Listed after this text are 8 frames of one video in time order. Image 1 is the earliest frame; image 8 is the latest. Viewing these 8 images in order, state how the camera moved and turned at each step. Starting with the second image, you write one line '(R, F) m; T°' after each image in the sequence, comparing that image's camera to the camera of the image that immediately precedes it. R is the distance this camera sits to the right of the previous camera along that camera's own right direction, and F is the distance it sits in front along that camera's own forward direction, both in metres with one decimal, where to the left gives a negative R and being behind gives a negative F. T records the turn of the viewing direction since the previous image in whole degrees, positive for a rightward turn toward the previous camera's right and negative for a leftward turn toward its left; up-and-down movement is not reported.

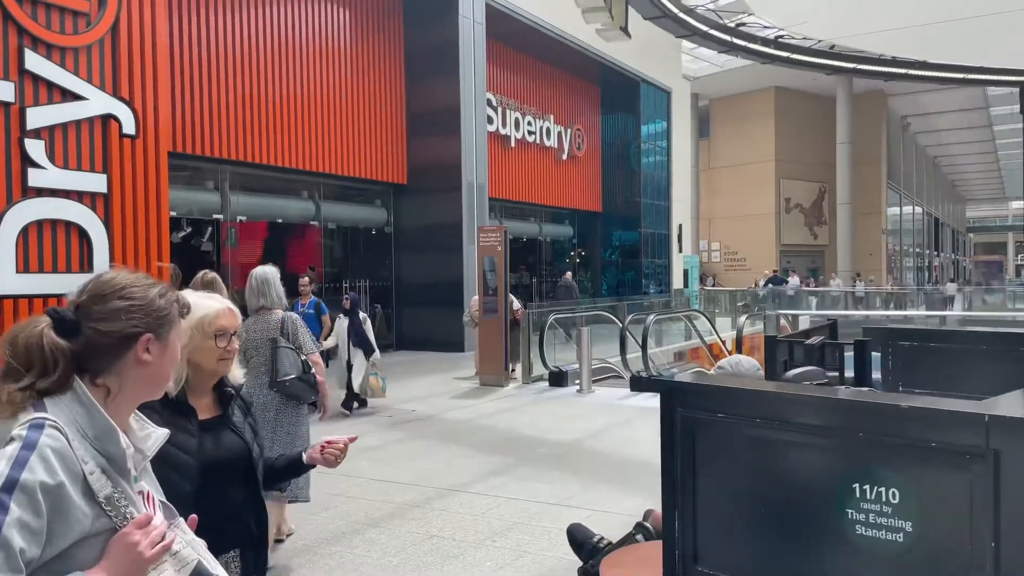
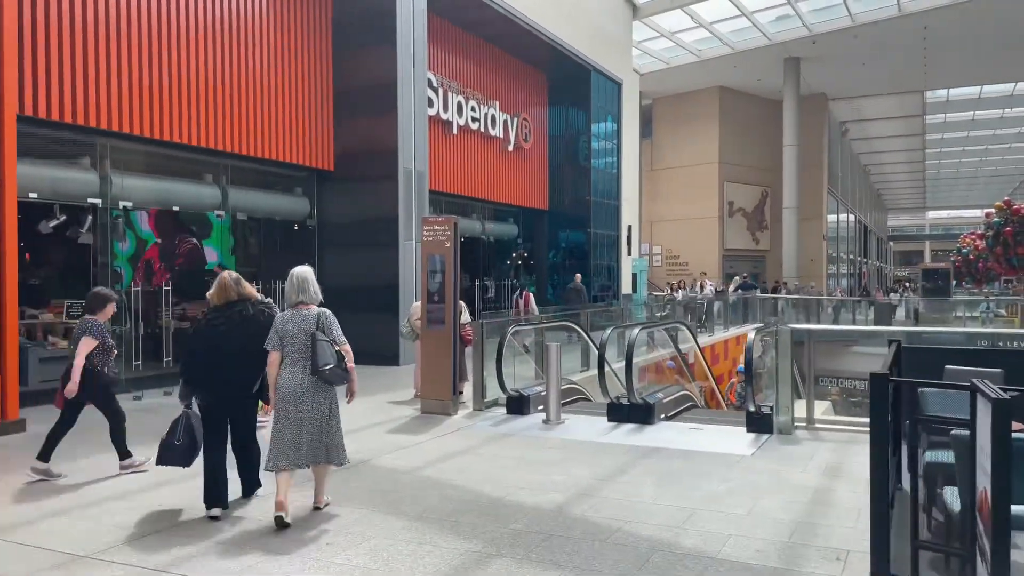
(-0.2, +1.9) m; +5°
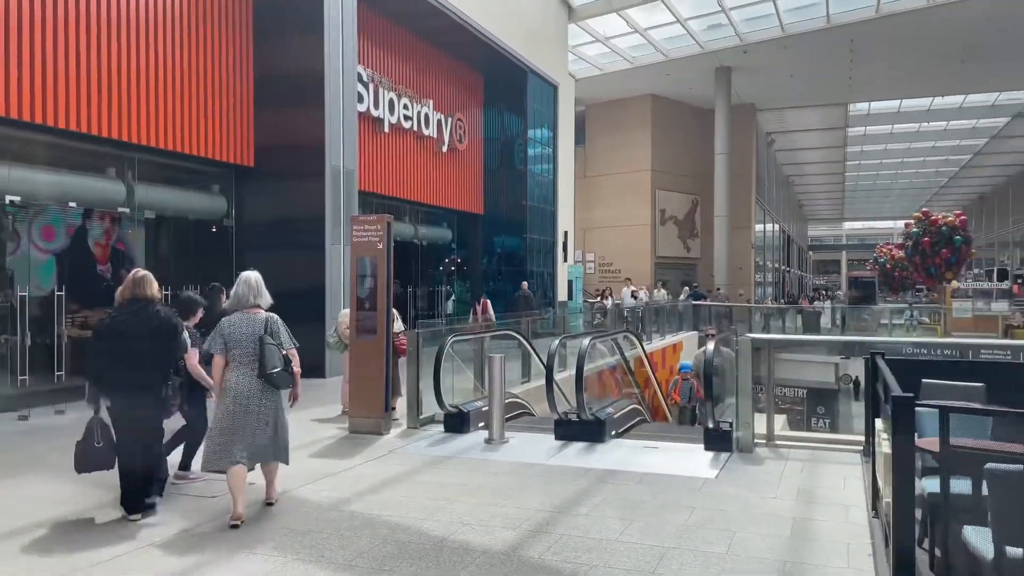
(-0.1, +0.7) m; +5°
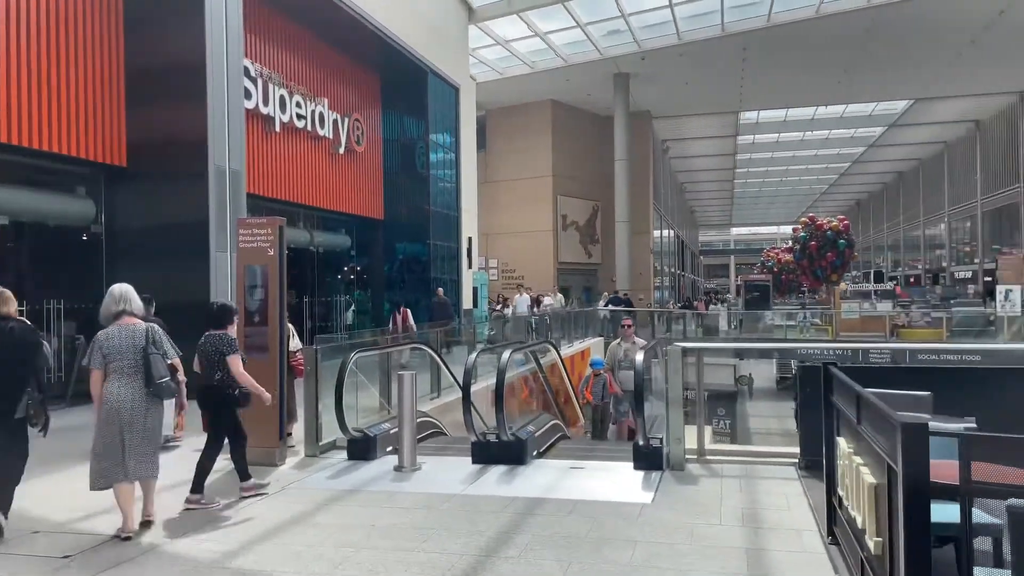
(-0.1, +0.6) m; +7°
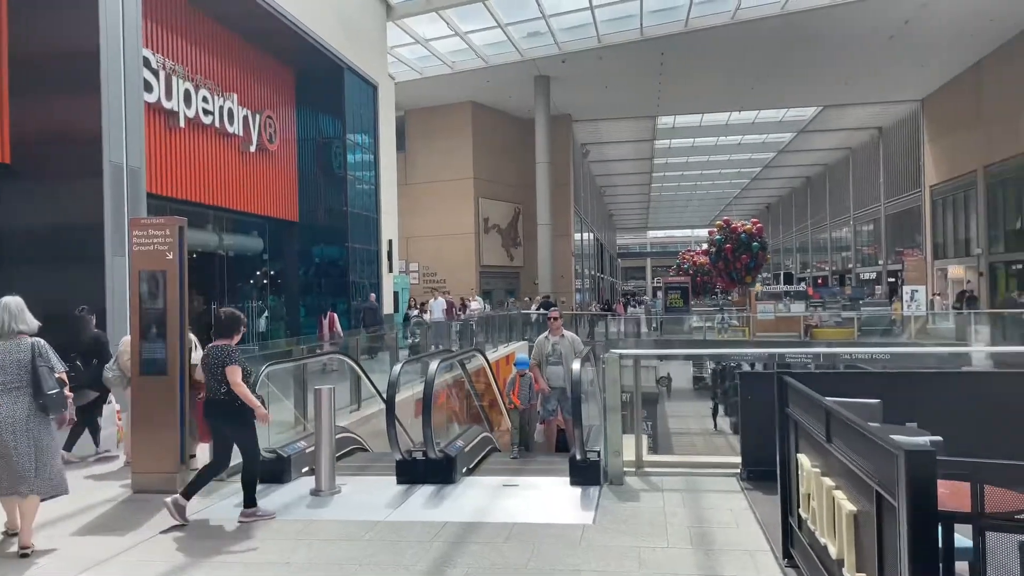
(-0.1, +0.4) m; +6°
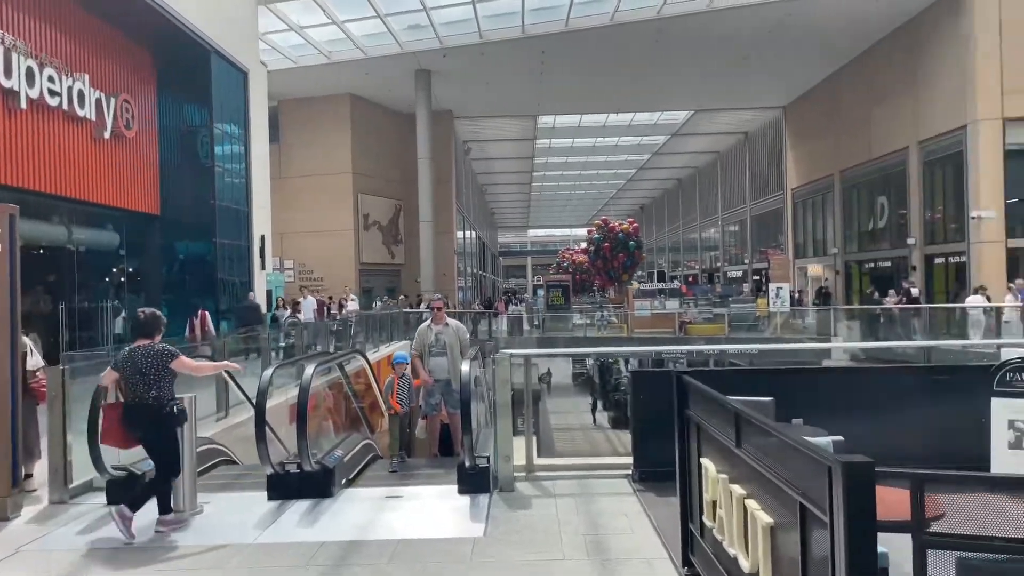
(0.0, +0.3) m; +9°
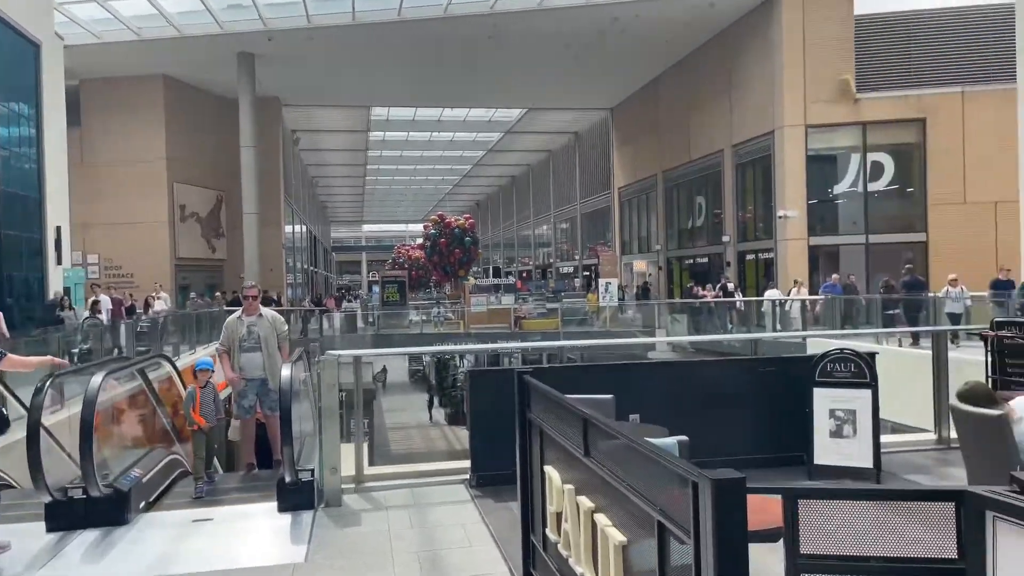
(+0.1, +0.4) m; +12°
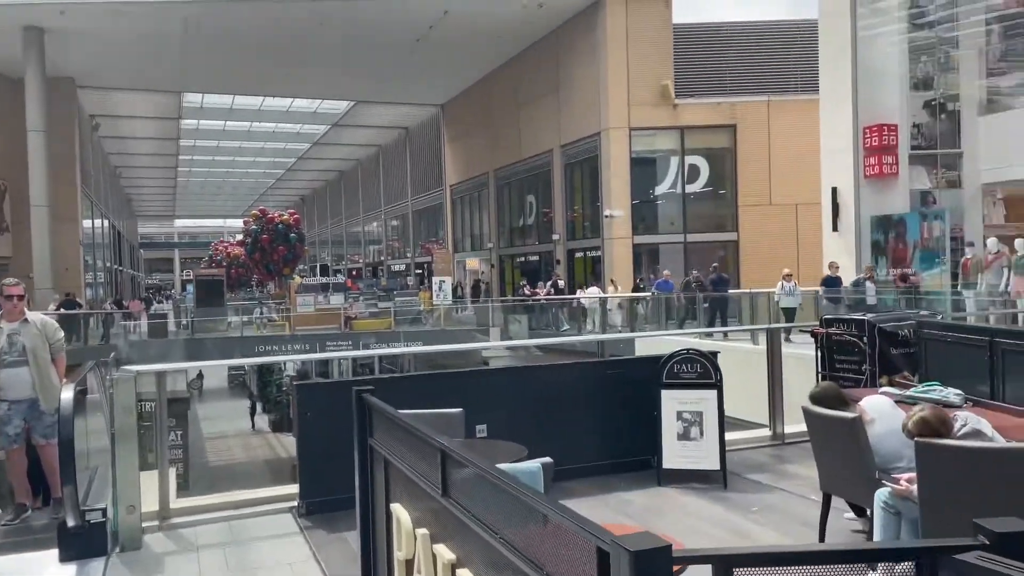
(0.0, +0.4) m; +12°
